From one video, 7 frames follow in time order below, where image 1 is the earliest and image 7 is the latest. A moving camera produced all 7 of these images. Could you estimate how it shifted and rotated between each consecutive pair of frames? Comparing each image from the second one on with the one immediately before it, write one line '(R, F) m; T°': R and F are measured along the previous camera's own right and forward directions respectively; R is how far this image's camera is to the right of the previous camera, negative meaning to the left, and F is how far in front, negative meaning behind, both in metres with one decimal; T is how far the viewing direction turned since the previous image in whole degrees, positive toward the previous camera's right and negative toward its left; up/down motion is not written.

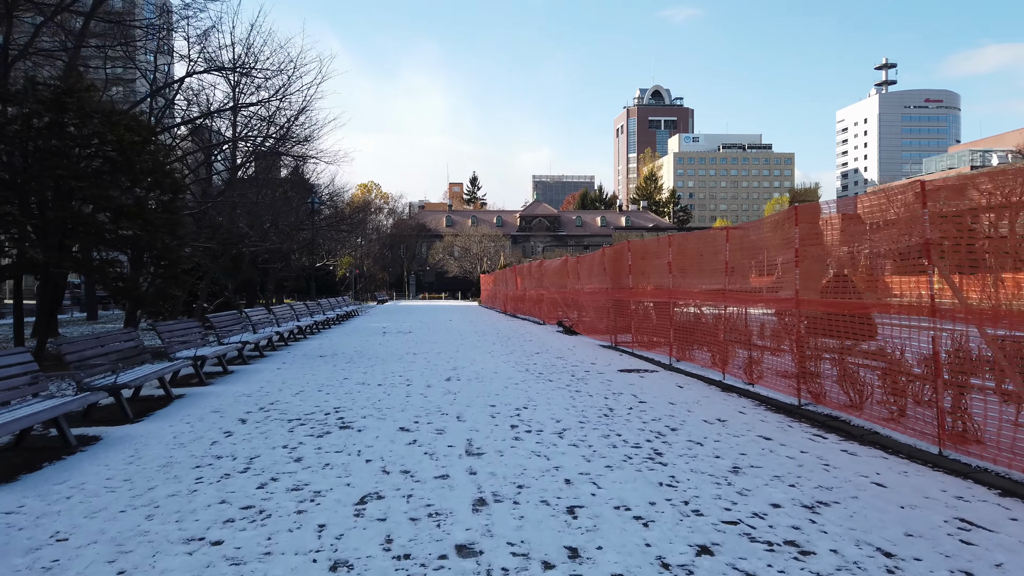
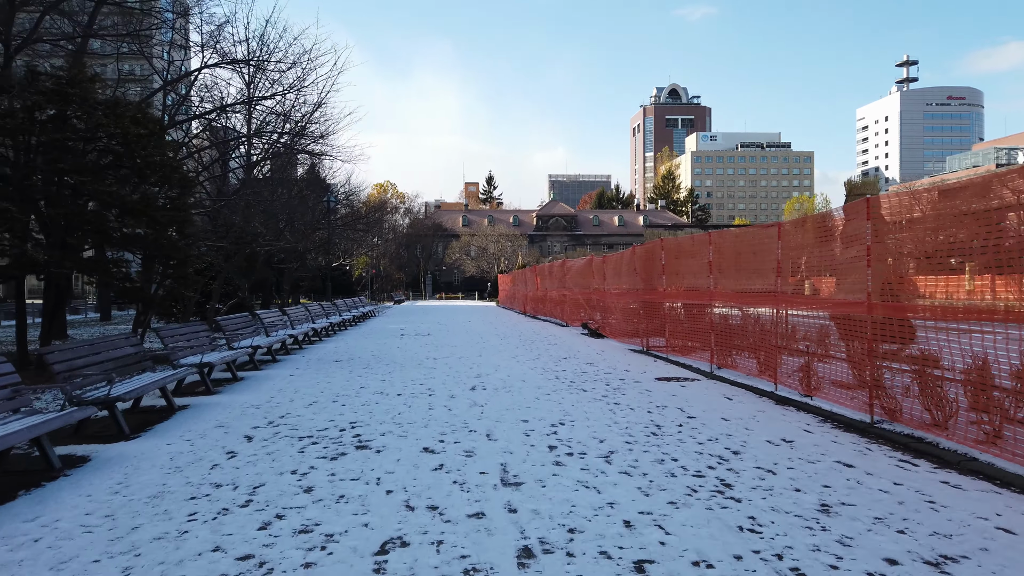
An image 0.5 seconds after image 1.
(-0.2, +0.6) m; -1°
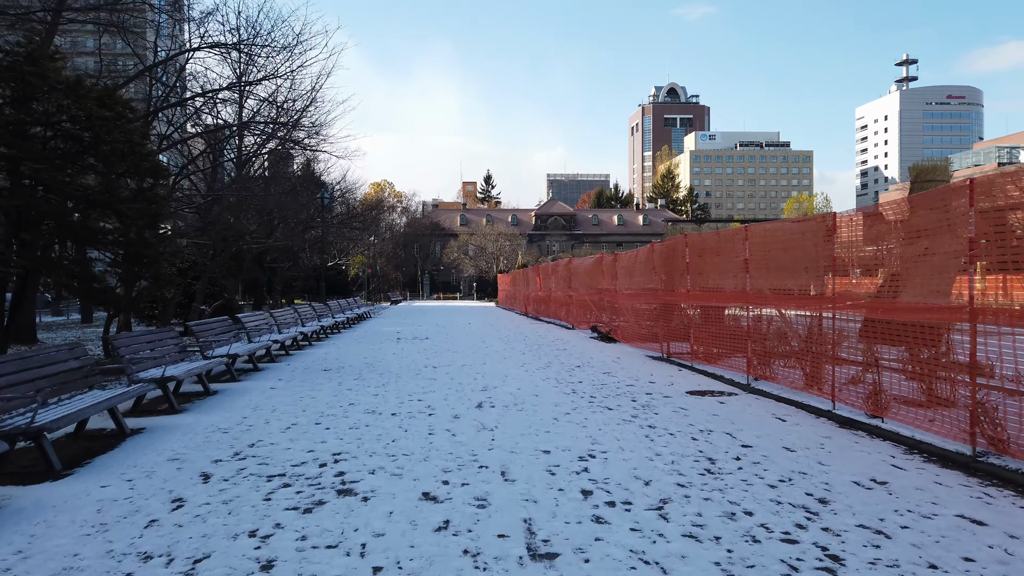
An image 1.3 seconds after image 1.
(-0.1, +1.0) m; 0°
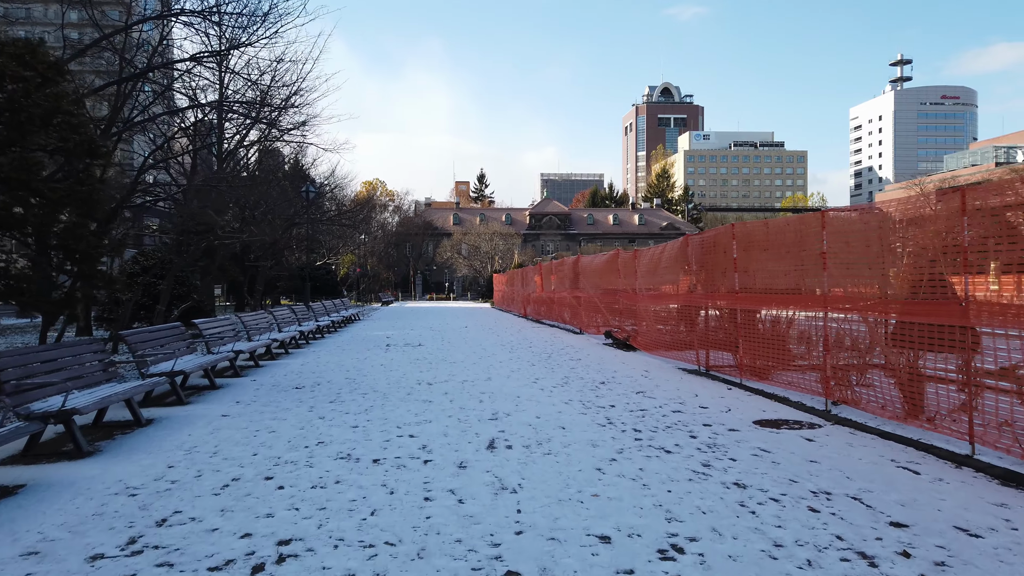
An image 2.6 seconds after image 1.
(-0.2, +1.7) m; +1°
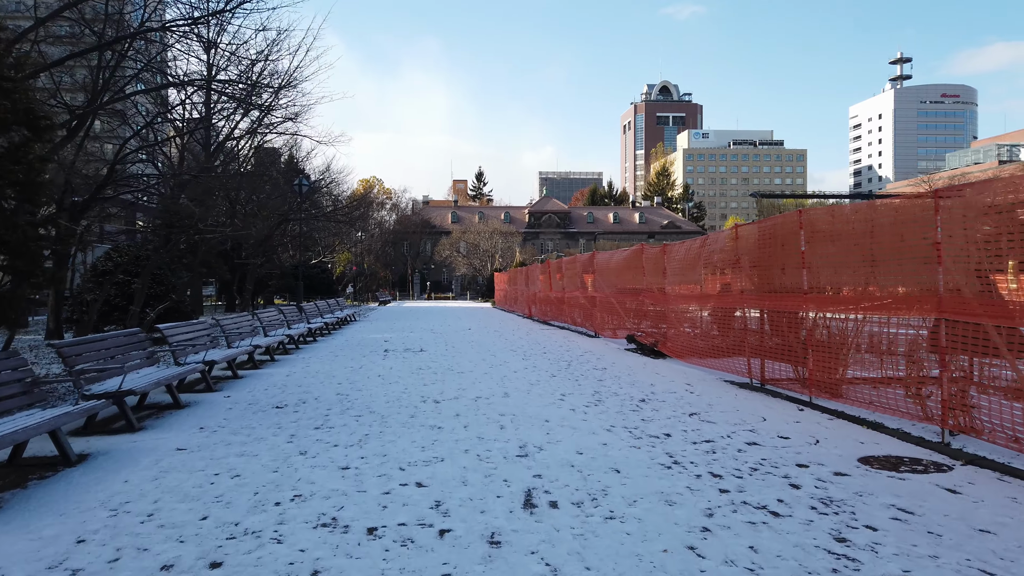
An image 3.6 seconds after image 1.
(-0.2, +1.3) m; 0°
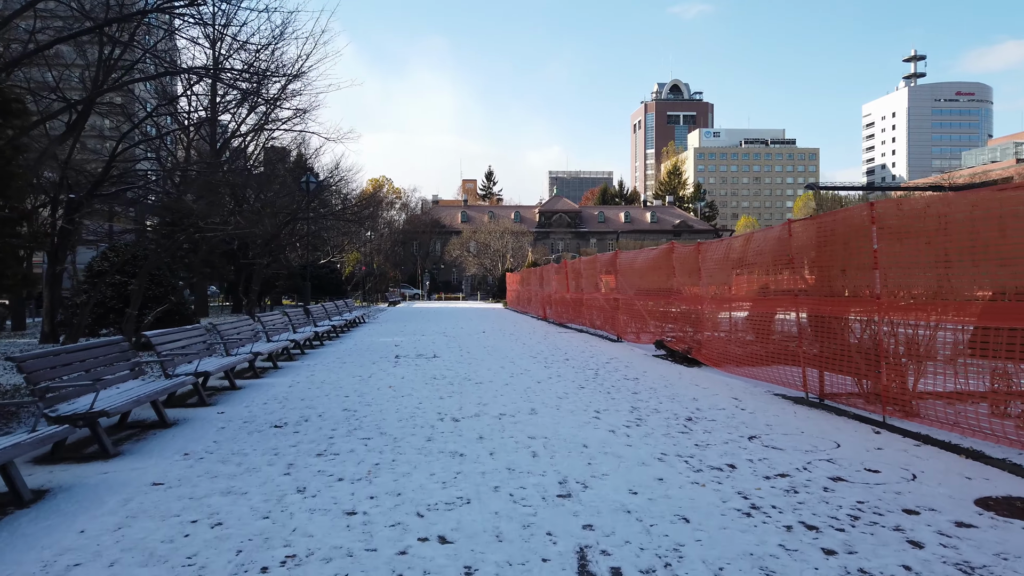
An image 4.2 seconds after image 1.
(-0.2, +0.8) m; -1°
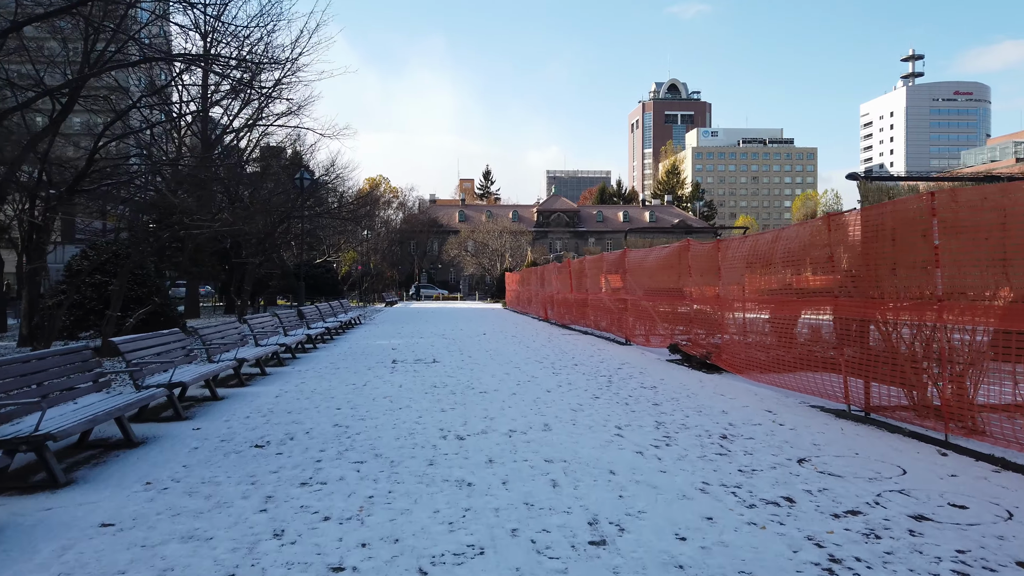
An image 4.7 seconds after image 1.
(-0.1, +0.7) m; 0°
